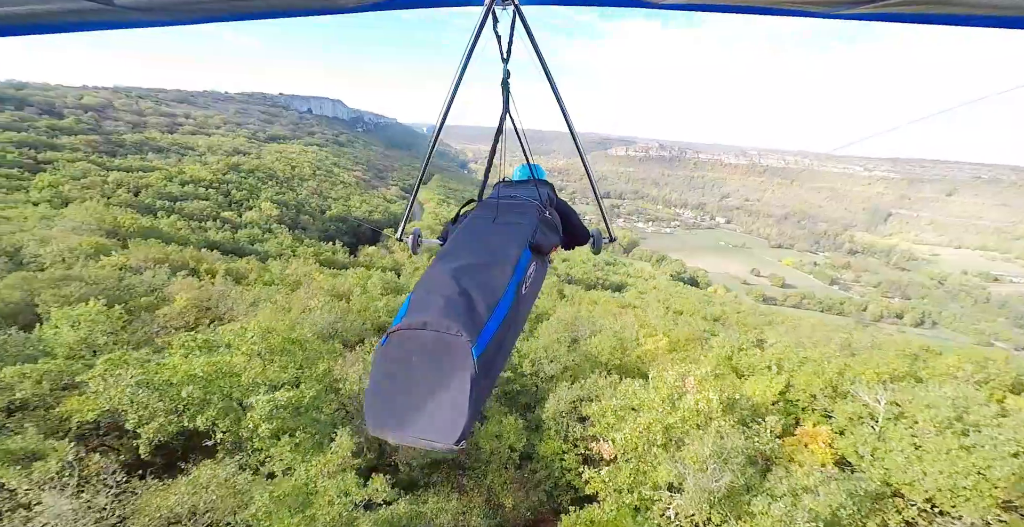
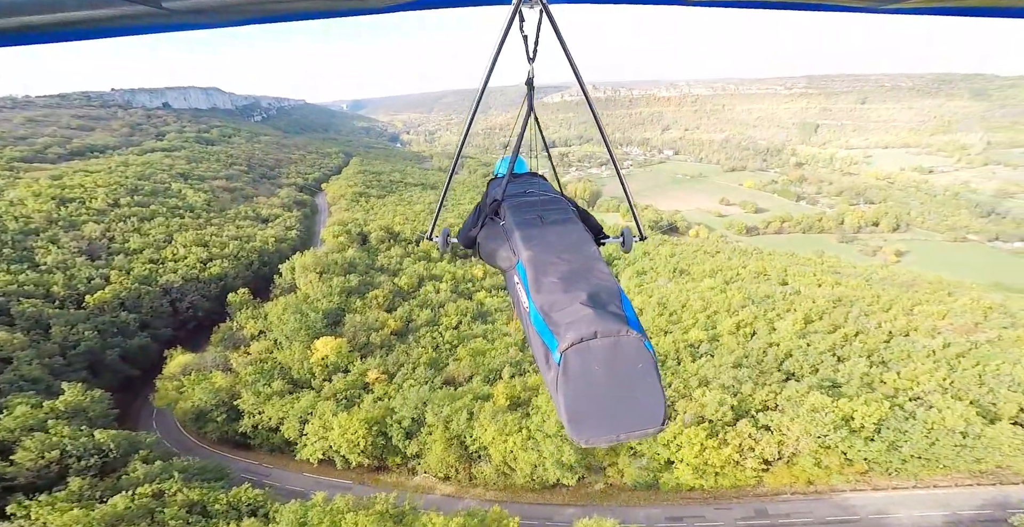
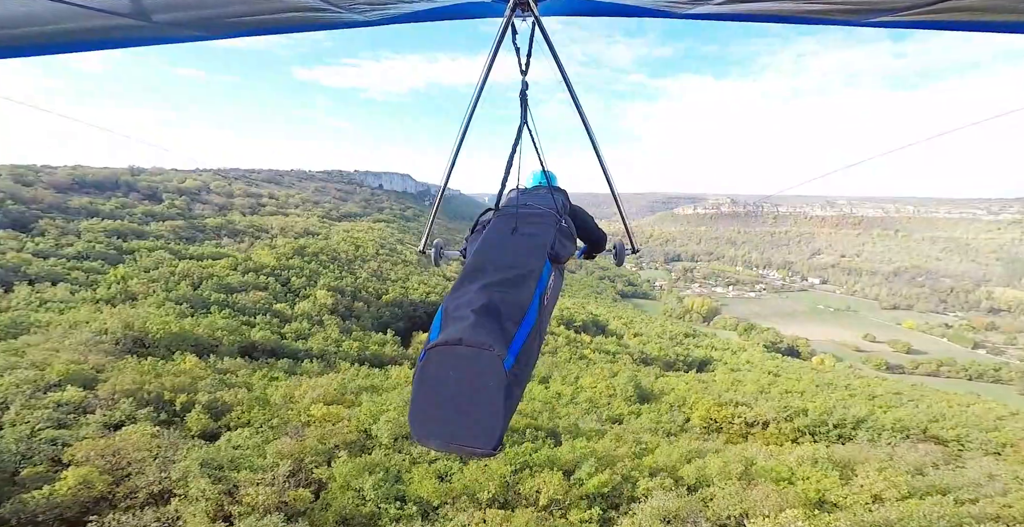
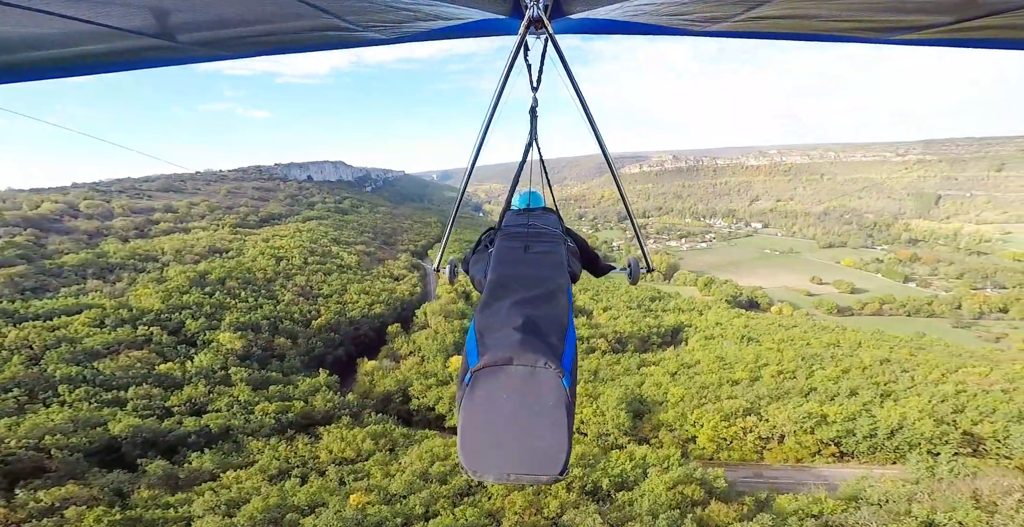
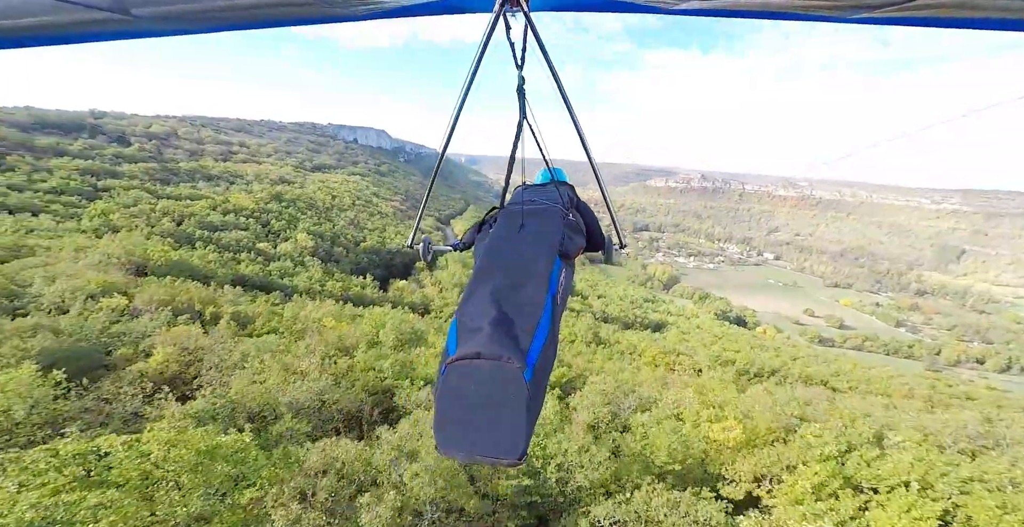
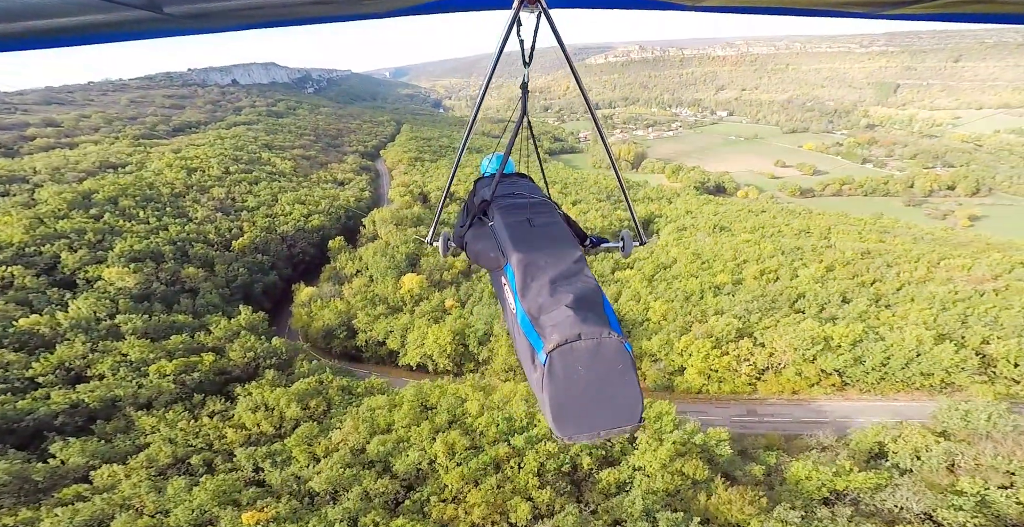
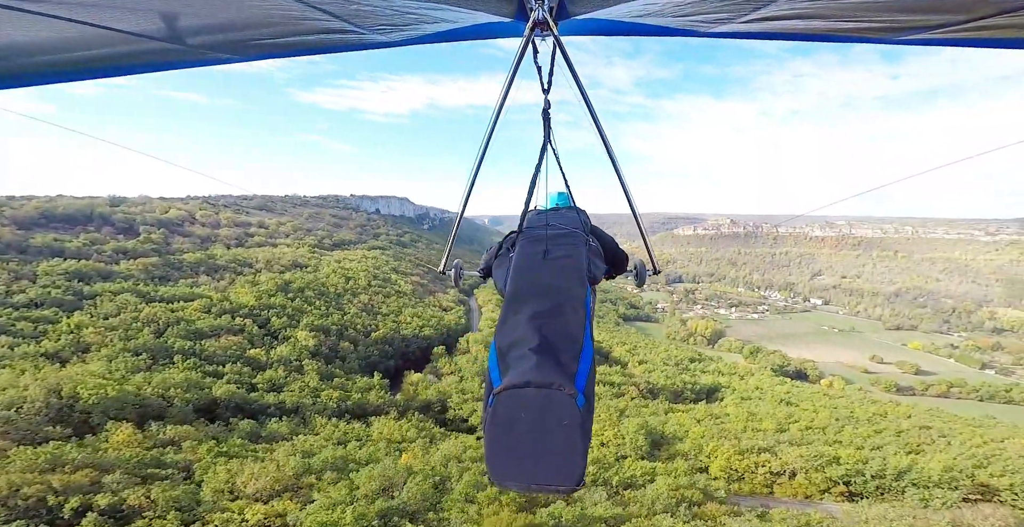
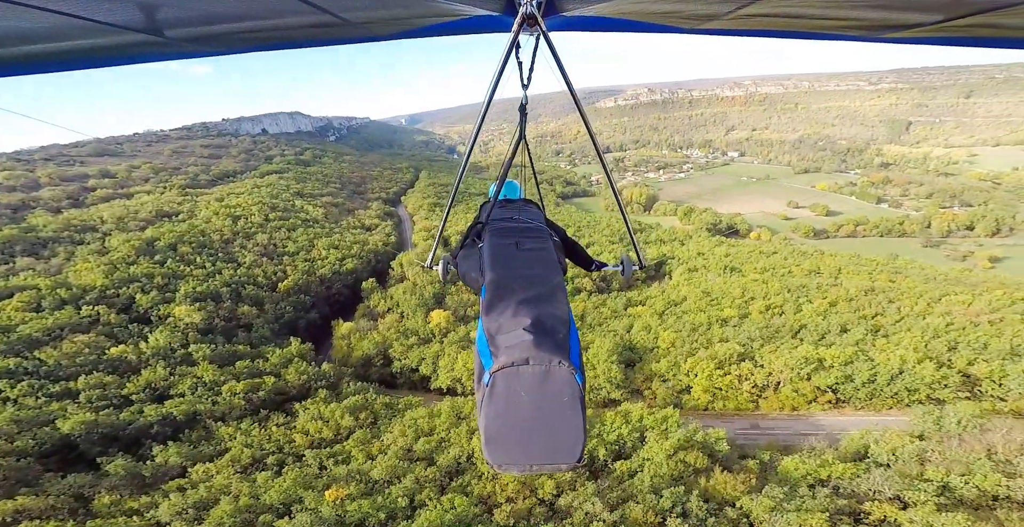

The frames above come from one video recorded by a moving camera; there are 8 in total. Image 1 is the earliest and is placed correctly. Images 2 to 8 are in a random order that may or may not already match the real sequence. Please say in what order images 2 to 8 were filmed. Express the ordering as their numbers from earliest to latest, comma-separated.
5, 3, 7, 4, 8, 6, 2
